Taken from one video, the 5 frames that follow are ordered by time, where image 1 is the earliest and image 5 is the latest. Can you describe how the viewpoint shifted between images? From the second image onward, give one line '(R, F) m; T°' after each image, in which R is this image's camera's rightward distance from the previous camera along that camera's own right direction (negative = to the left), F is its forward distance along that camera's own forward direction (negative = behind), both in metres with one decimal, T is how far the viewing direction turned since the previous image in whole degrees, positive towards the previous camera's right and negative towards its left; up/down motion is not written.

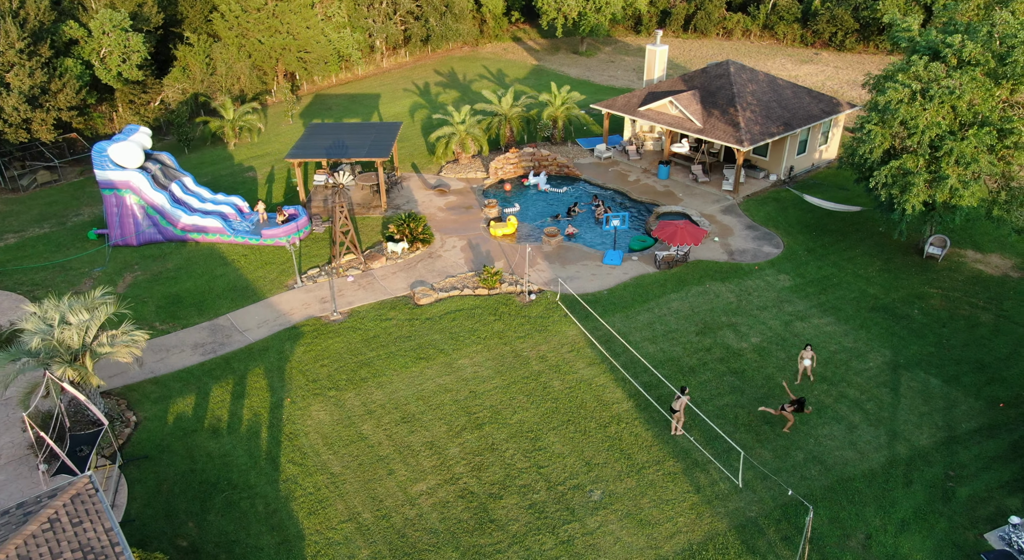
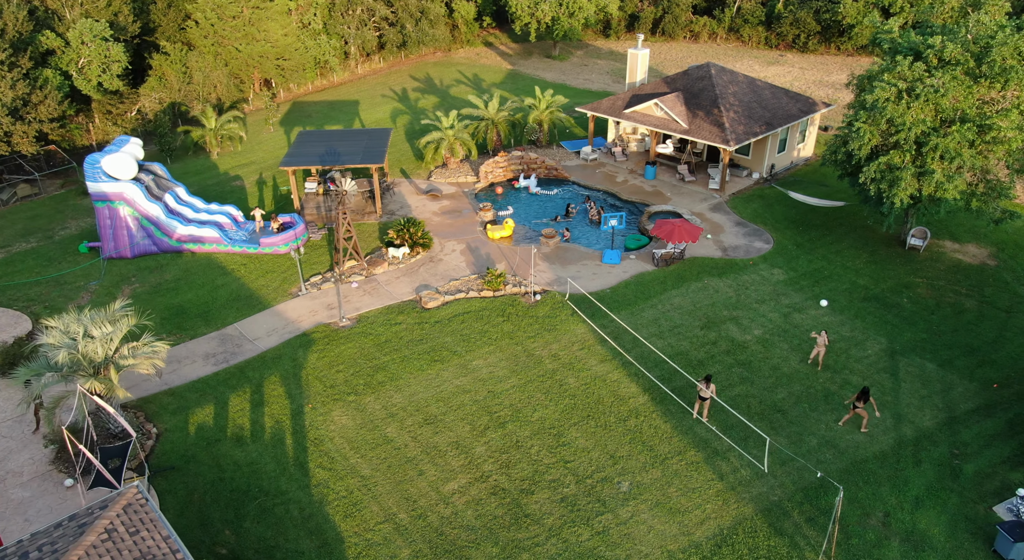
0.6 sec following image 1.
(-1.4, -0.3) m; +3°
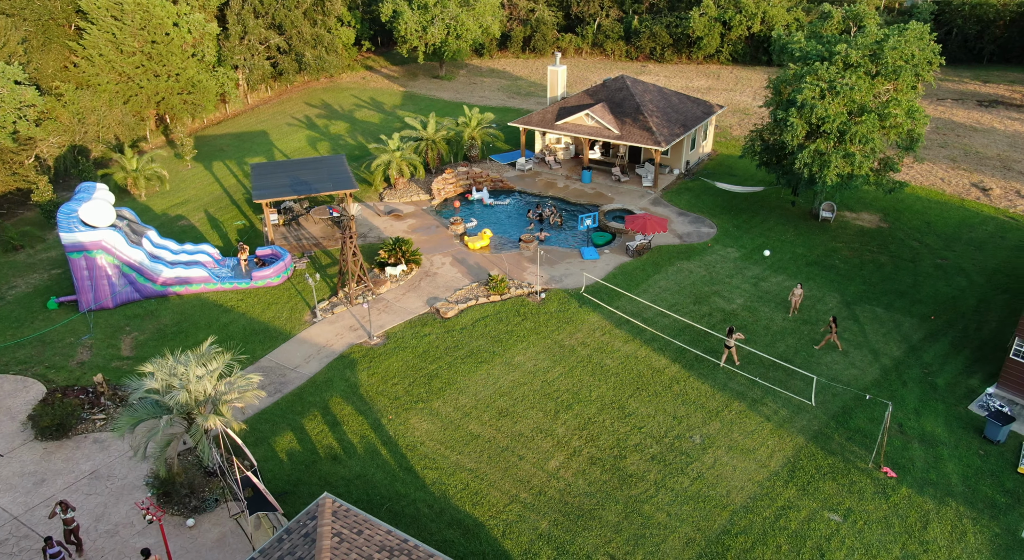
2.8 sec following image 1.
(-5.5, -1.1) m; +12°
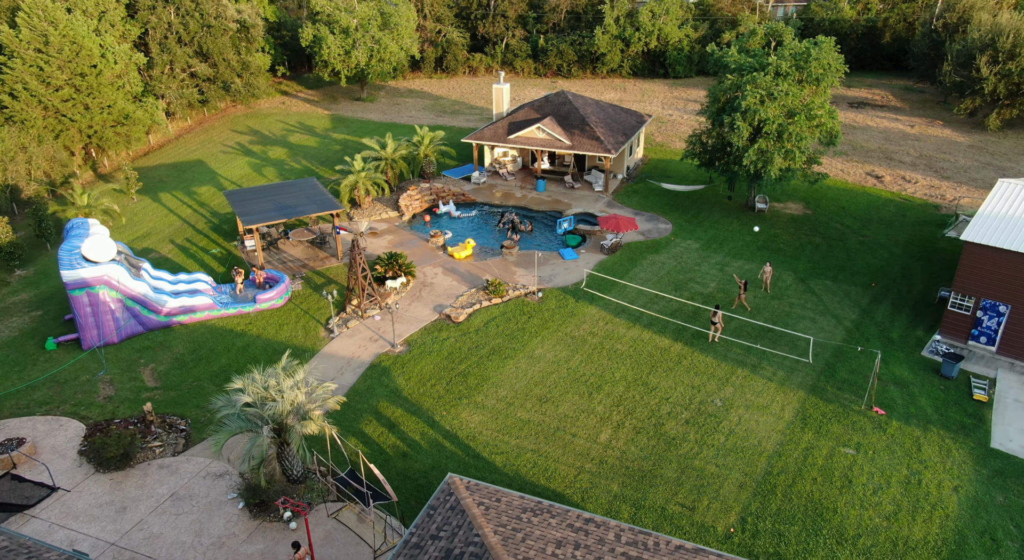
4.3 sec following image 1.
(-4.0, -1.4) m; +9°
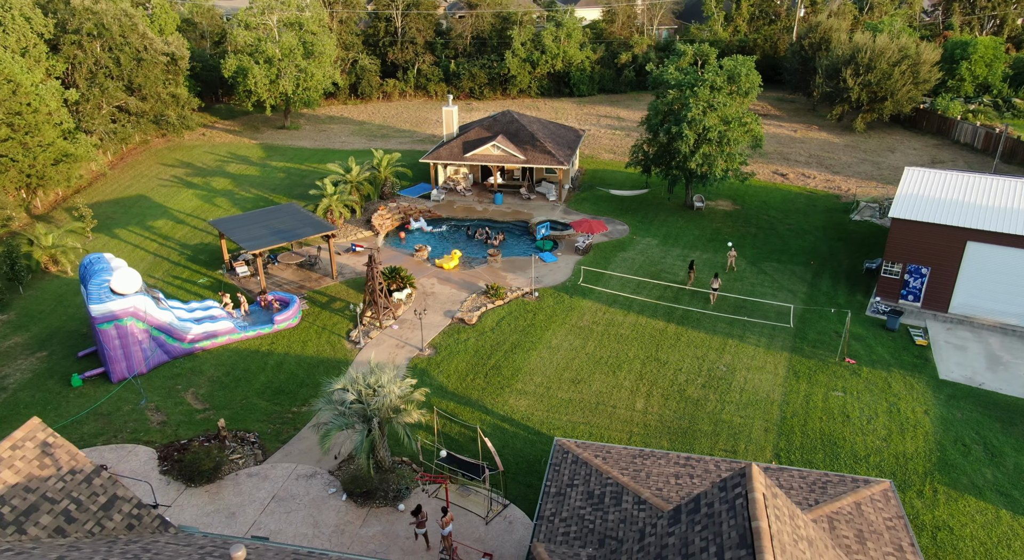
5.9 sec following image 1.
(-4.5, -1.9) m; +9°
